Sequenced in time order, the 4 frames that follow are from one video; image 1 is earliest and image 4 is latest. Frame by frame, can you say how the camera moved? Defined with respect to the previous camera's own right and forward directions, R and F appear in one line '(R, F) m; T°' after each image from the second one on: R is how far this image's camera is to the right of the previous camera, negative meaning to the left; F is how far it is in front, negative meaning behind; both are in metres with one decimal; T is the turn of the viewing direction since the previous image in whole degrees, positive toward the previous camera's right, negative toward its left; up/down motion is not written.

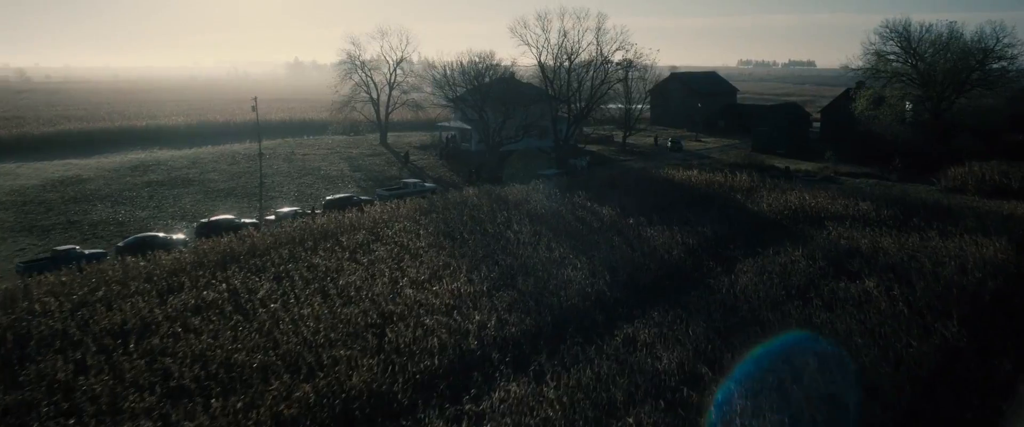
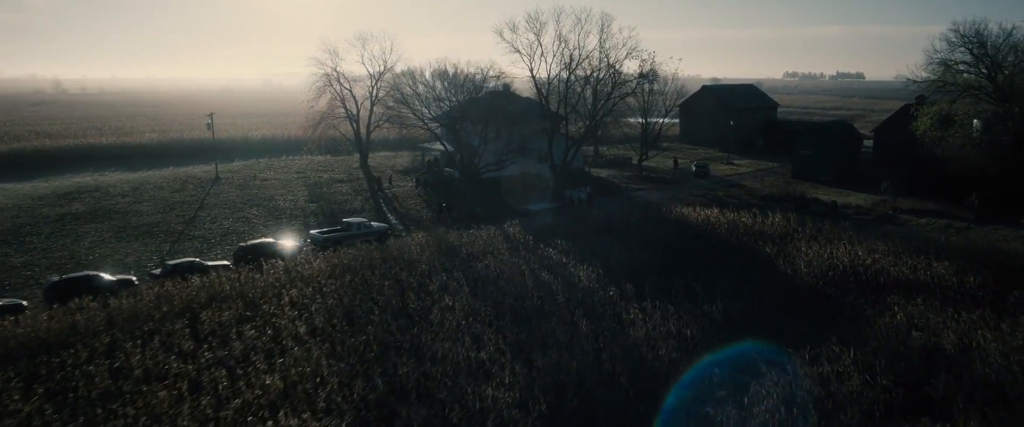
(+2.3, +6.5) m; -3°
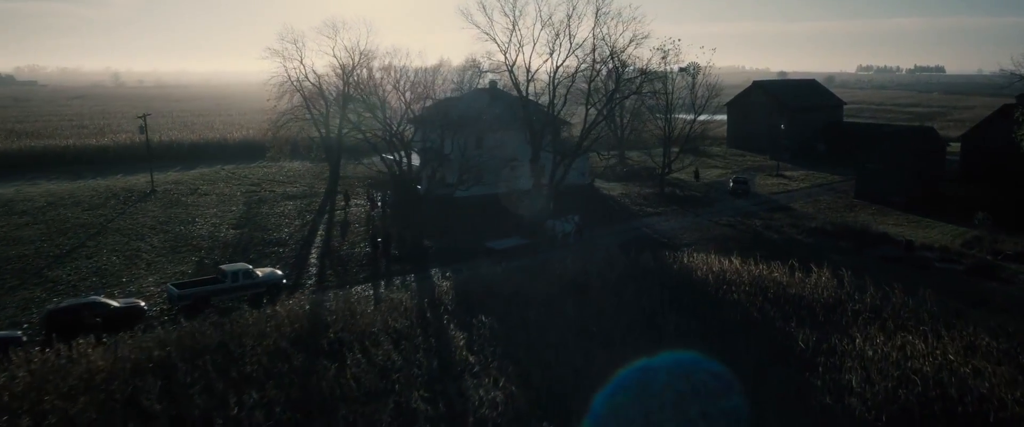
(+3.0, +7.3) m; -5°
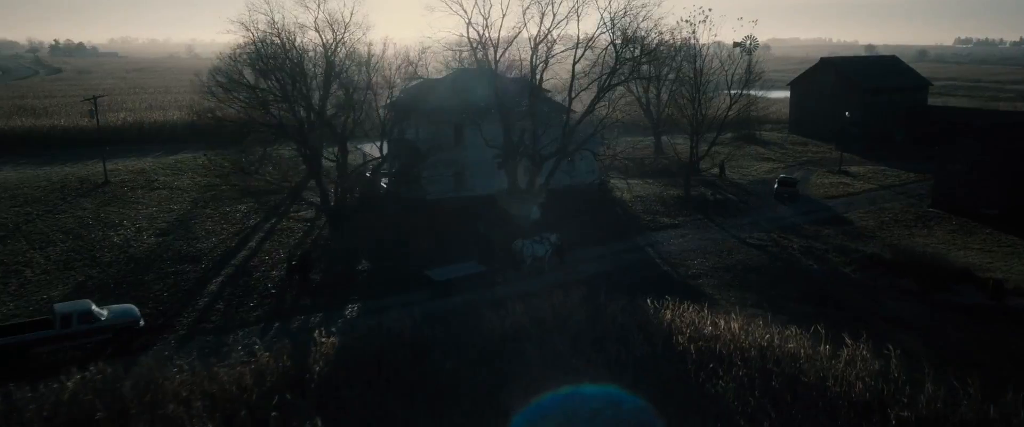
(+2.8, +5.2) m; -5°
